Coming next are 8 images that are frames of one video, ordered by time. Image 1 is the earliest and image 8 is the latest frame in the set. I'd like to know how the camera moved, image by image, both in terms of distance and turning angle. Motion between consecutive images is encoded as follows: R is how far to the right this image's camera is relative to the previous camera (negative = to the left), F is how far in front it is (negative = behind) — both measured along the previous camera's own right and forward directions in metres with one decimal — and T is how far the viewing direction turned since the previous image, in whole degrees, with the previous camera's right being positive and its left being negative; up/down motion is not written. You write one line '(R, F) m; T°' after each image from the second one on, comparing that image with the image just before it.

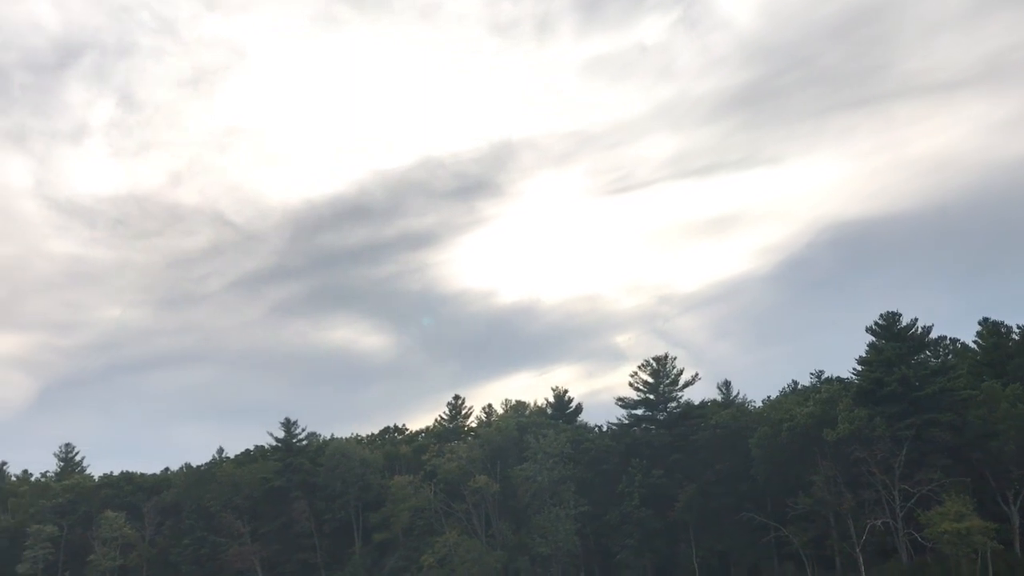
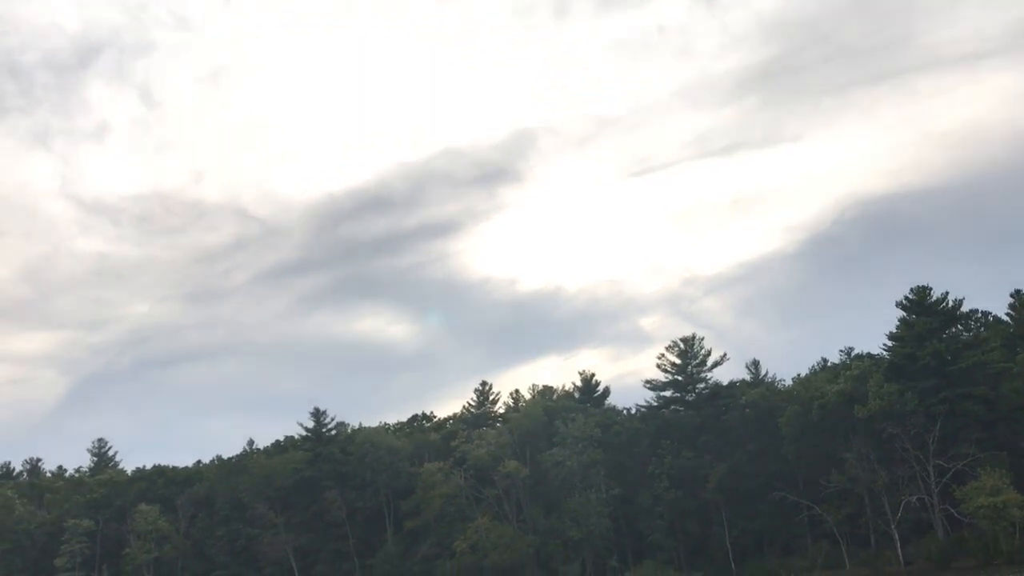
(-0.1, +0.3) m; -1°
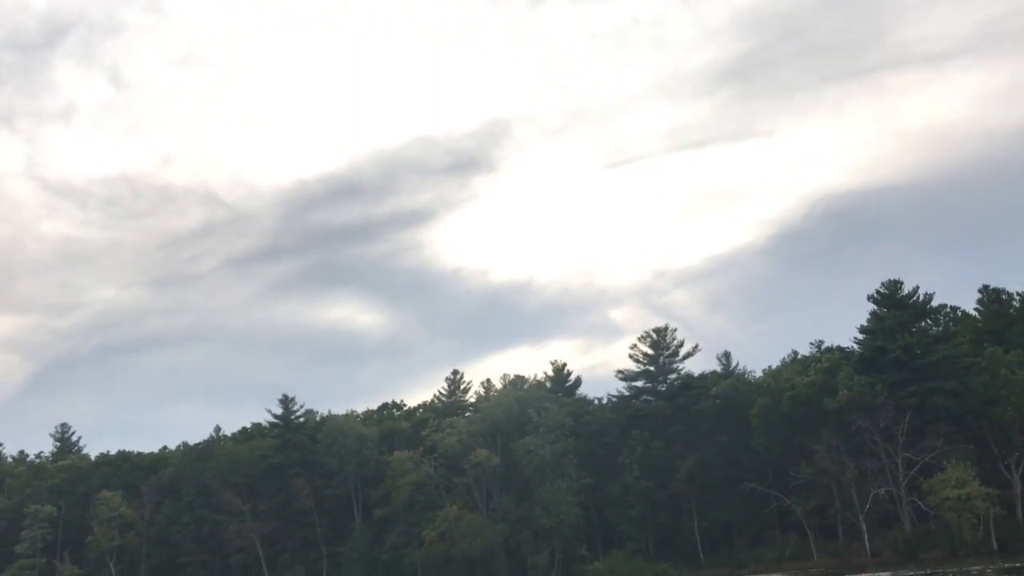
(-0.2, +0.5) m; +2°
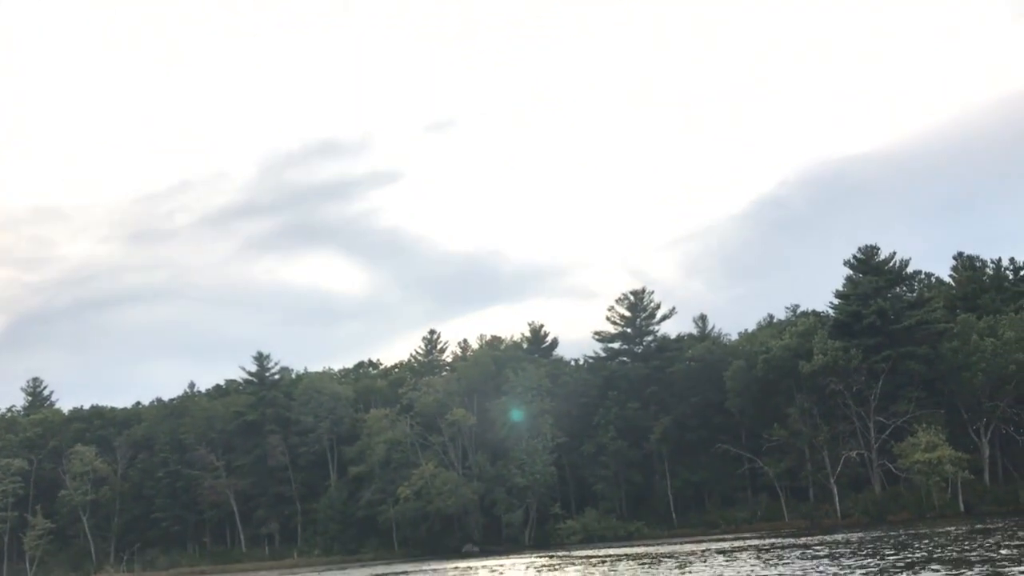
(-0.2, +0.3) m; +1°
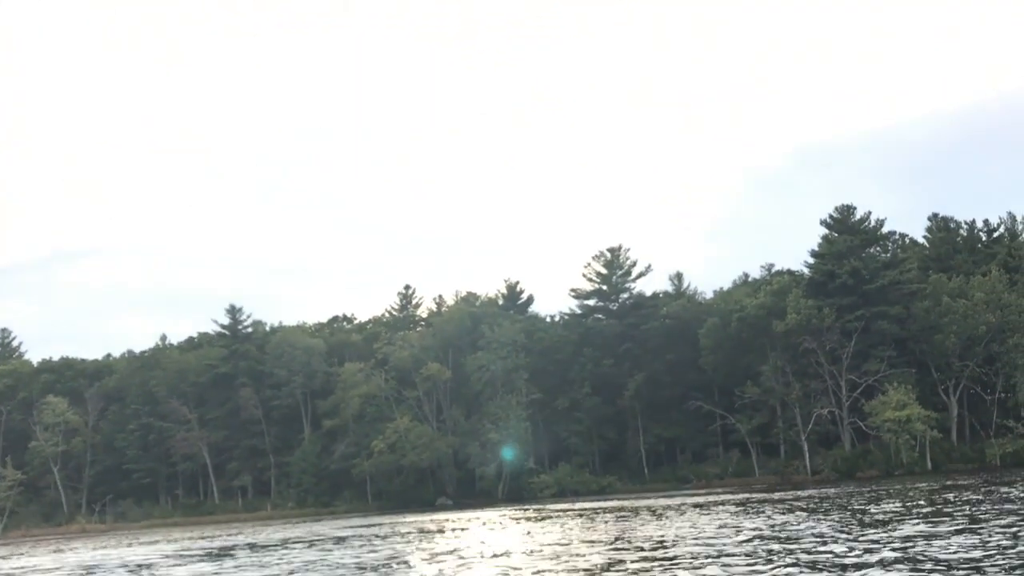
(-0.2, +0.3) m; +2°
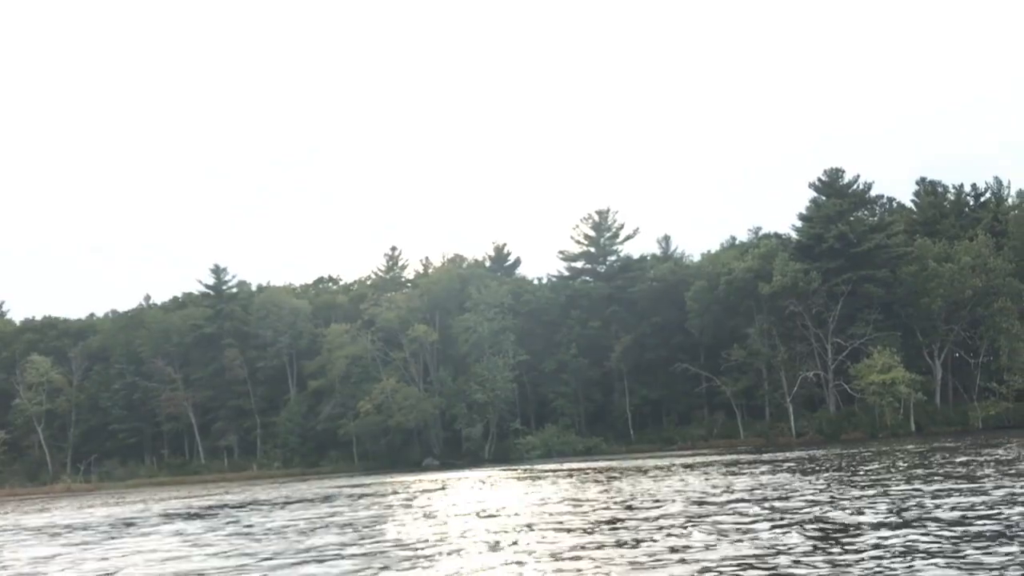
(-0.1, +0.3) m; +1°
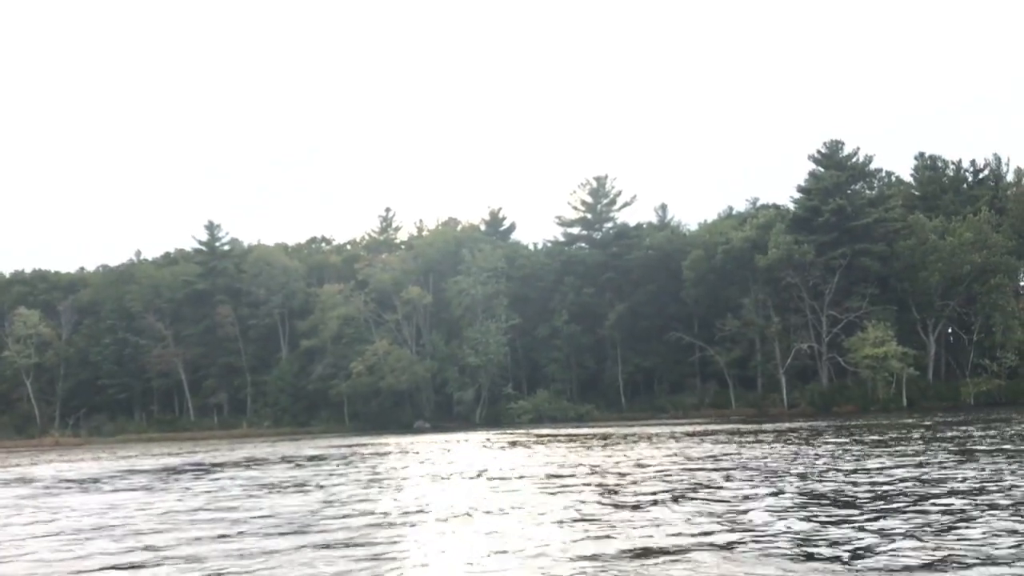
(-0.2, +0.4) m; +1°
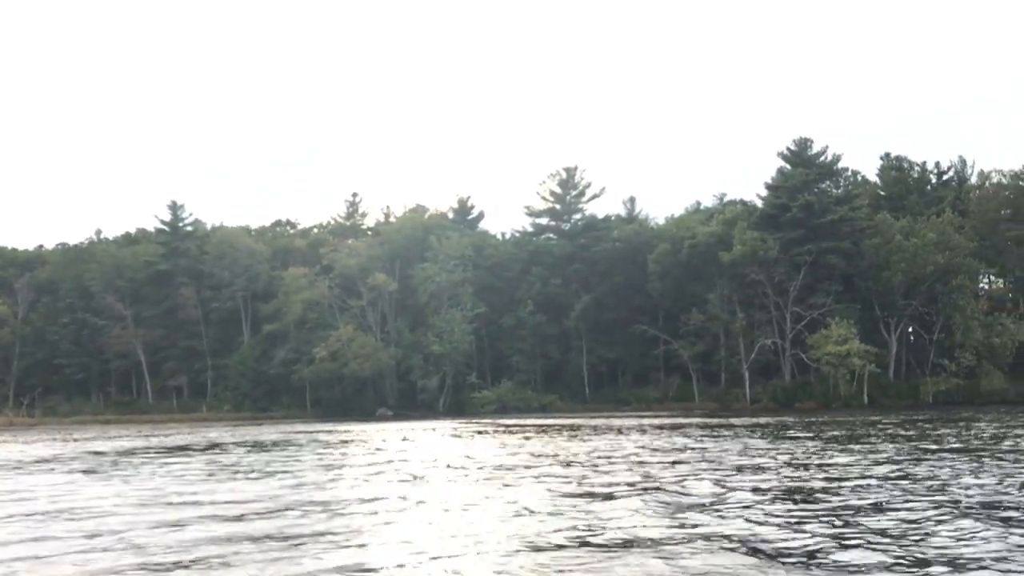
(-0.1, +0.3) m; +2°
